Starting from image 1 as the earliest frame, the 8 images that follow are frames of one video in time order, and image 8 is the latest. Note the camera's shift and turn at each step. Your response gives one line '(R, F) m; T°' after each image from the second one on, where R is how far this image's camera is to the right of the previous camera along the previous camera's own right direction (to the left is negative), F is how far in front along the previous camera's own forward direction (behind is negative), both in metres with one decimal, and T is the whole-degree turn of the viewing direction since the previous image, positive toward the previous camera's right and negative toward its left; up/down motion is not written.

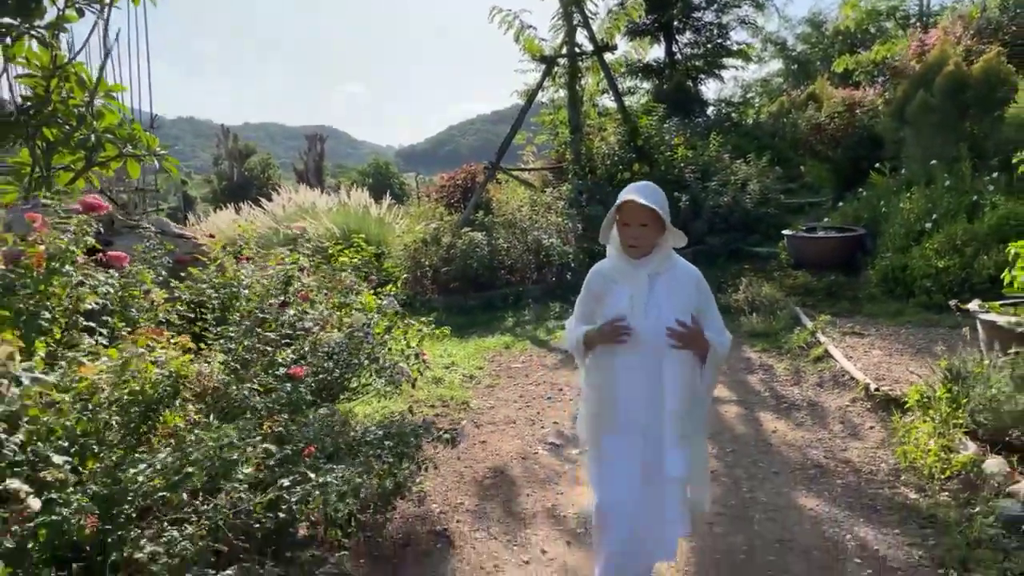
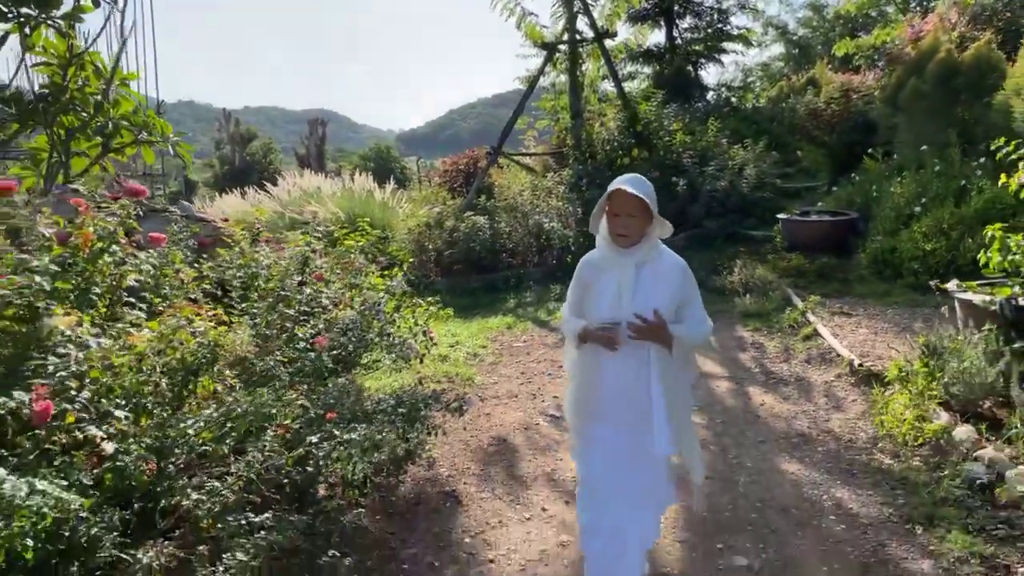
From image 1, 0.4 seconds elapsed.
(0.0, -0.3) m; 0°
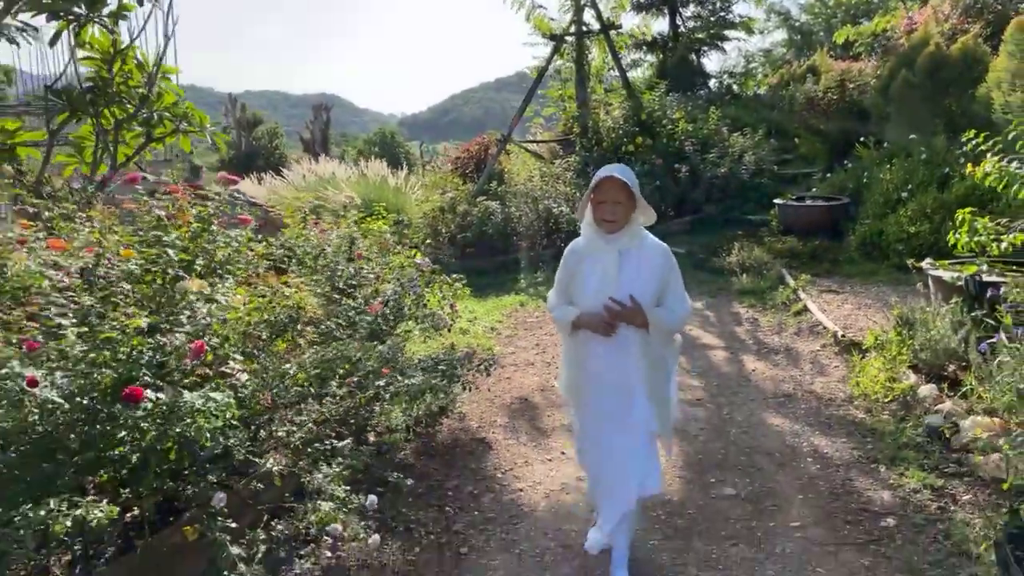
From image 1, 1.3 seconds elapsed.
(-0.1, -0.5) m; 0°
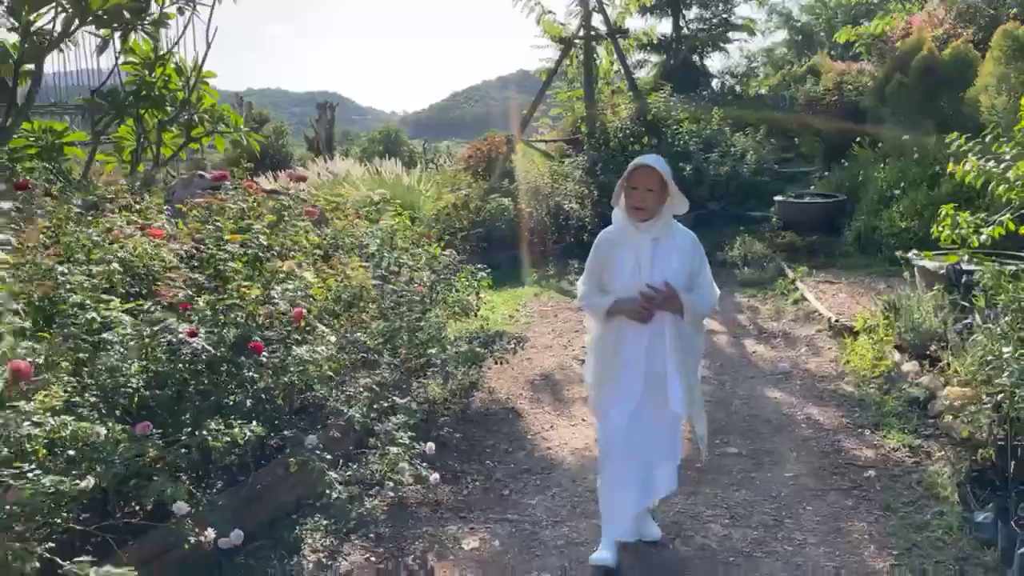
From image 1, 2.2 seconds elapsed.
(-0.1, -0.5) m; 0°
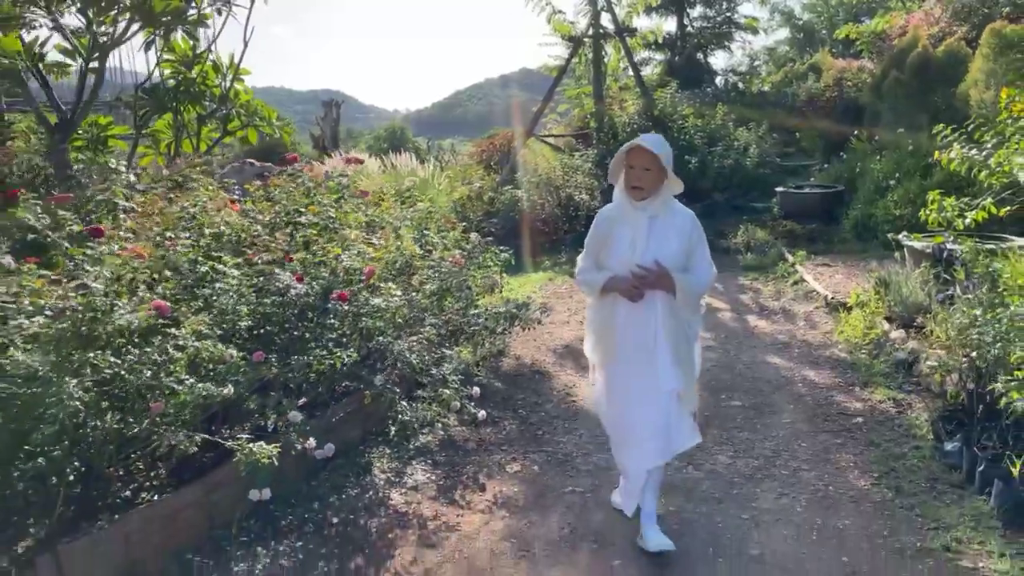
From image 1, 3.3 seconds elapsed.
(-0.2, -0.5) m; 0°
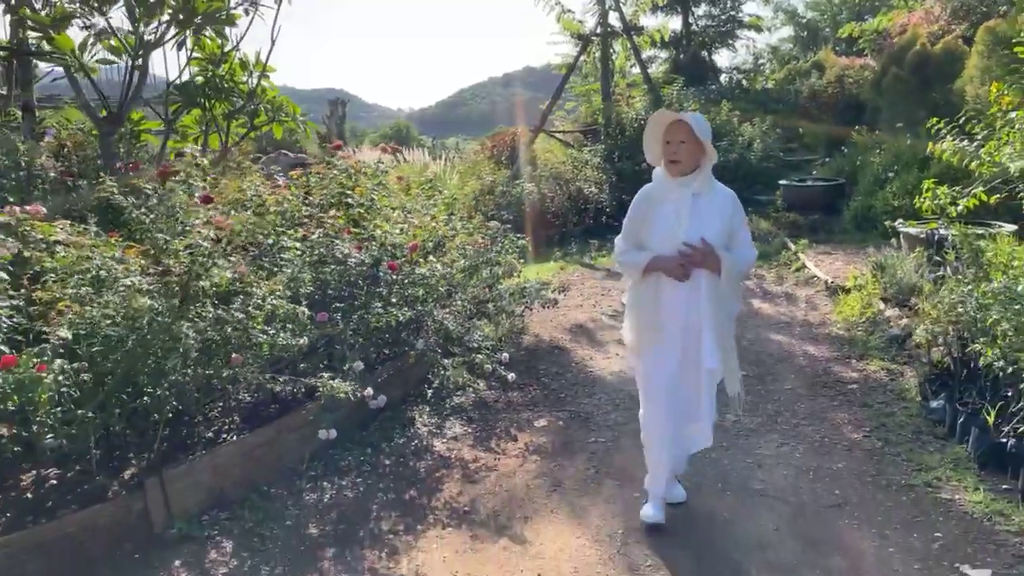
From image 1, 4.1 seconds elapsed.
(-0.1, -0.4) m; 0°
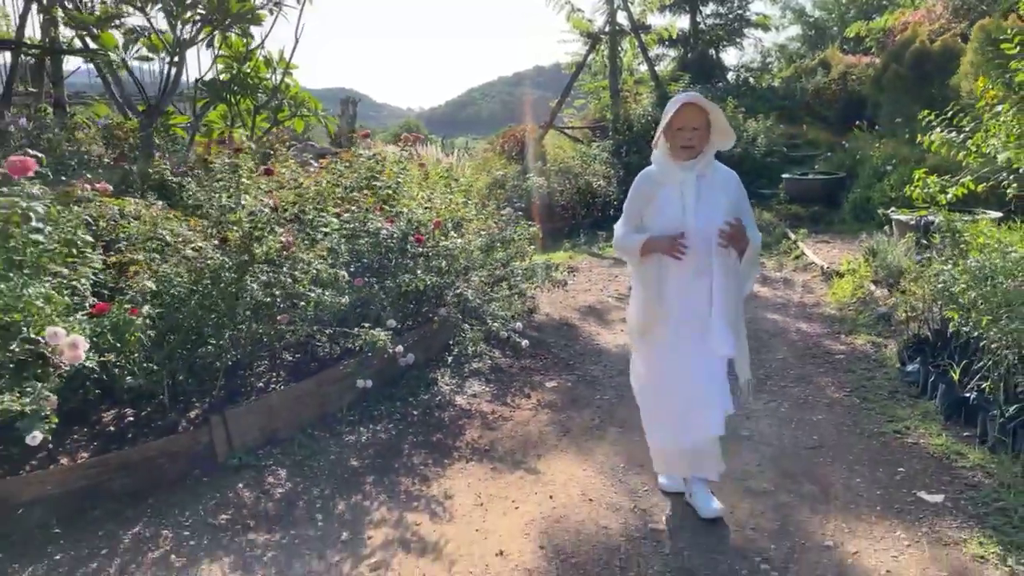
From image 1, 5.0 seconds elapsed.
(0.0, -0.4) m; -1°
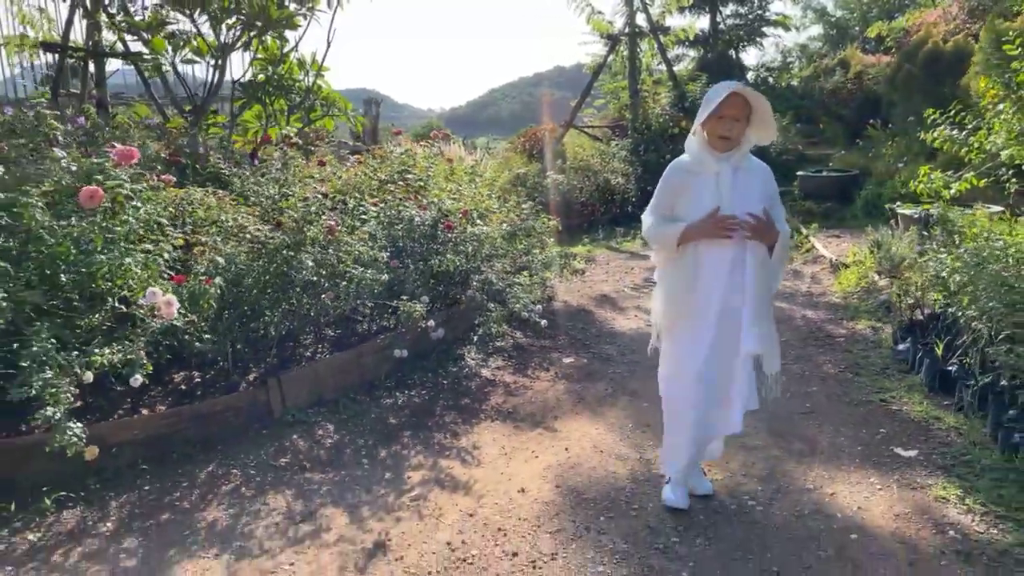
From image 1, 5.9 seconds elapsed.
(0.0, -0.4) m; -1°
